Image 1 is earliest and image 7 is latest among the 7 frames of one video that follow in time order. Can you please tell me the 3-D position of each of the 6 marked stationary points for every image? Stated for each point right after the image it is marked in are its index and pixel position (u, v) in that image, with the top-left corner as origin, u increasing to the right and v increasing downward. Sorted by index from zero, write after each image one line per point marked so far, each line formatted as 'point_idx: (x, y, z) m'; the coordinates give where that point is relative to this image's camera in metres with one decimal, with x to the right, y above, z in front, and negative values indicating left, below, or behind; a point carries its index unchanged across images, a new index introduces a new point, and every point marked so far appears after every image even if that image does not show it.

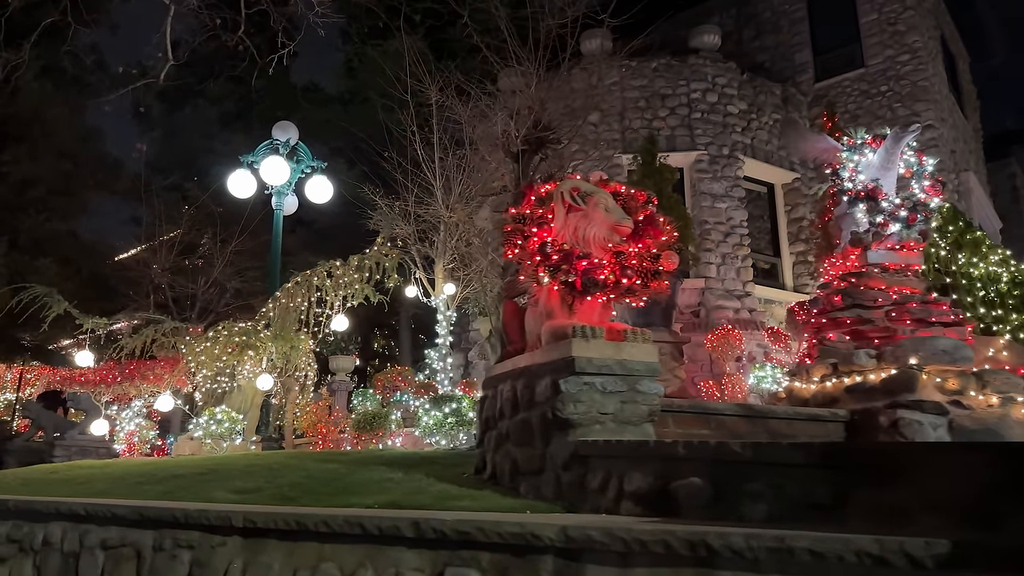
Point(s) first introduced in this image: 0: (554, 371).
0: (+0.2, -0.5, +3.9) m
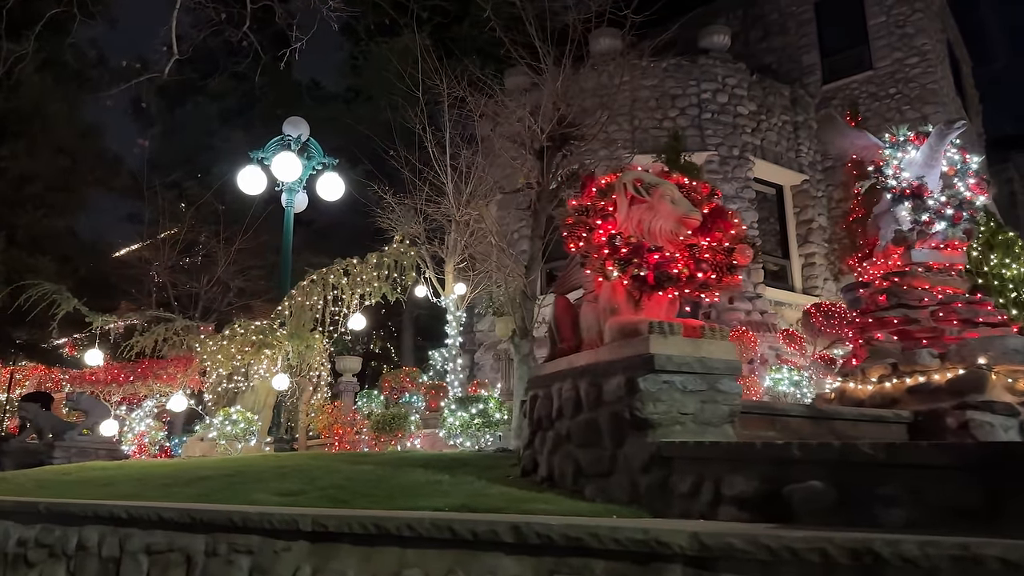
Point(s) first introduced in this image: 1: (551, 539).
0: (+0.6, -0.4, +3.7) m
1: (+0.1, -0.9, +2.5) m
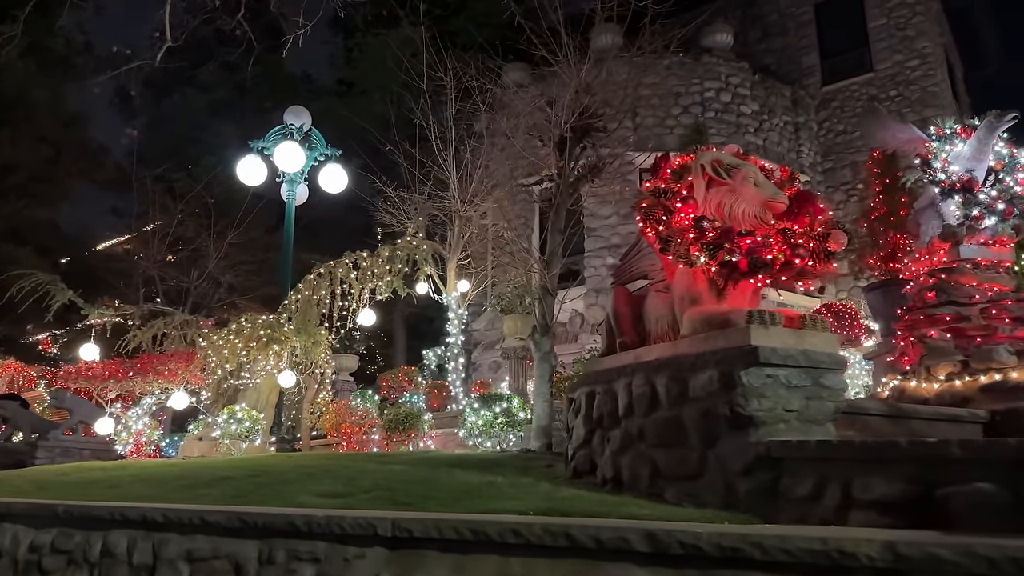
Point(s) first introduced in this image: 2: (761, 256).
0: (+1.0, -0.4, +3.4) m
1: (+0.6, -0.8, +2.2) m
2: (+1.3, +0.2, +3.7) m
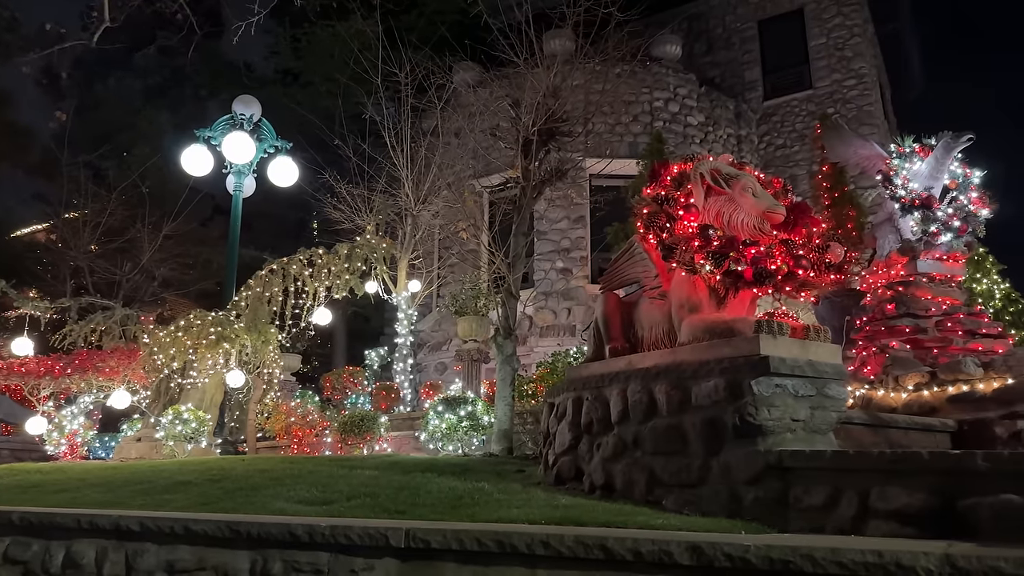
0: (+1.1, -0.4, +3.4) m
1: (+0.7, -0.8, +2.2) m
2: (+1.3, +0.1, +3.7) m
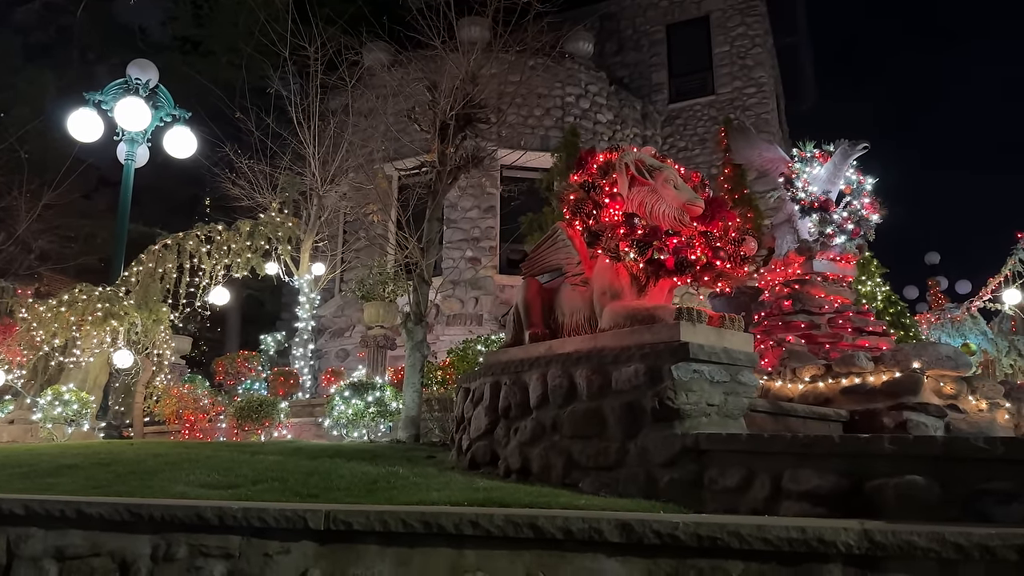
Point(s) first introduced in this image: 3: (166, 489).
0: (+0.7, -0.3, +3.5) m
1: (+0.5, -0.8, +2.2) m
2: (+1.0, +0.2, +3.8) m
3: (-1.9, -1.1, +3.9) m
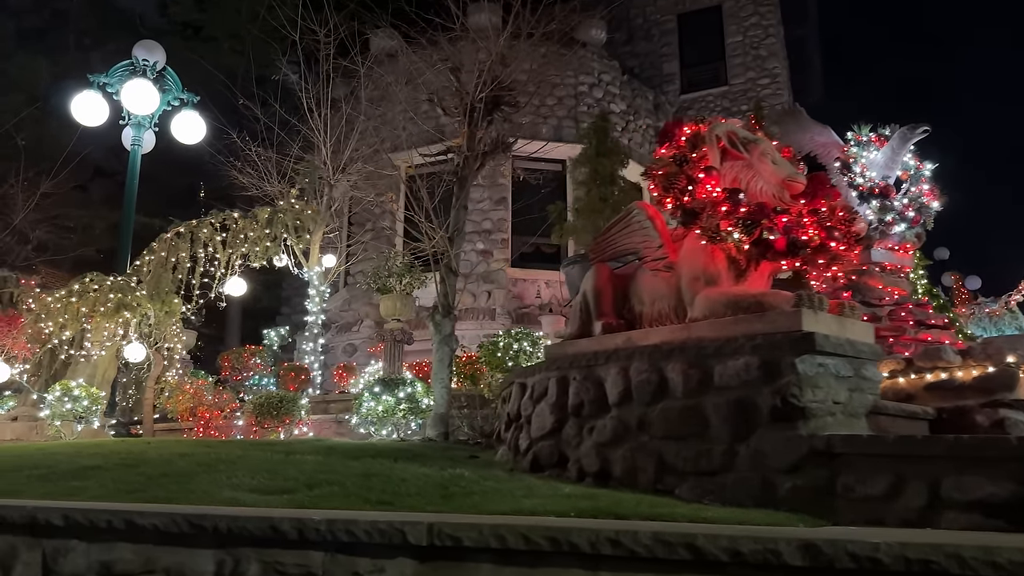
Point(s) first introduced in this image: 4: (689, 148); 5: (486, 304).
0: (+1.1, -0.3, +3.2) m
1: (+1.0, -0.7, +1.8) m
2: (+1.4, +0.3, +3.5) m
3: (-1.5, -1.0, +3.5) m
4: (+0.9, +0.7, +3.8) m
5: (-0.3, -0.2, +11.2) m
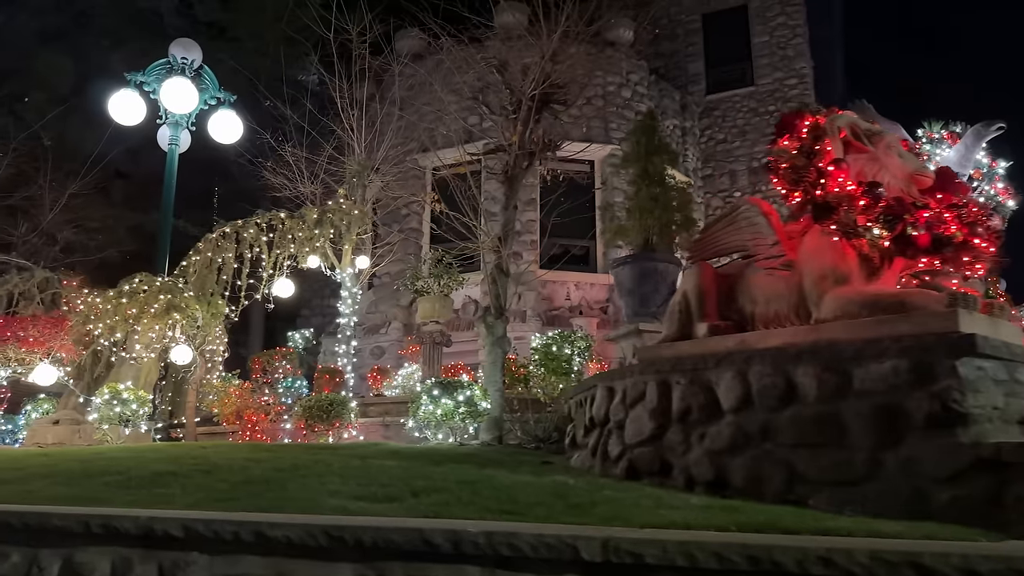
0: (+1.7, -0.3, +3.0) m
1: (+1.5, -0.7, +1.7) m
2: (+2.0, +0.3, +3.3) m
3: (-0.9, -1.0, +3.4) m
4: (+1.5, +0.7, +3.6) m
5: (+0.4, -0.3, +11.1) m
